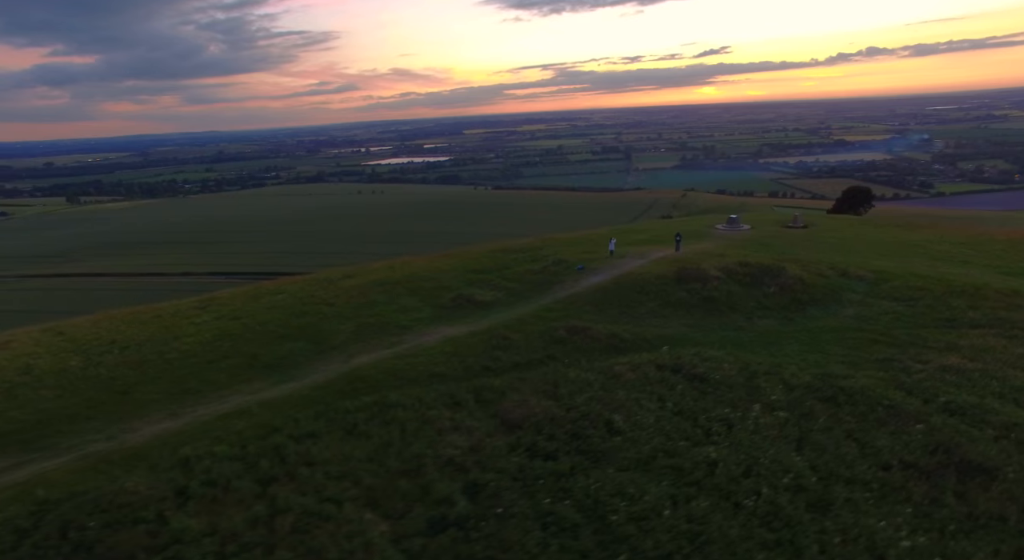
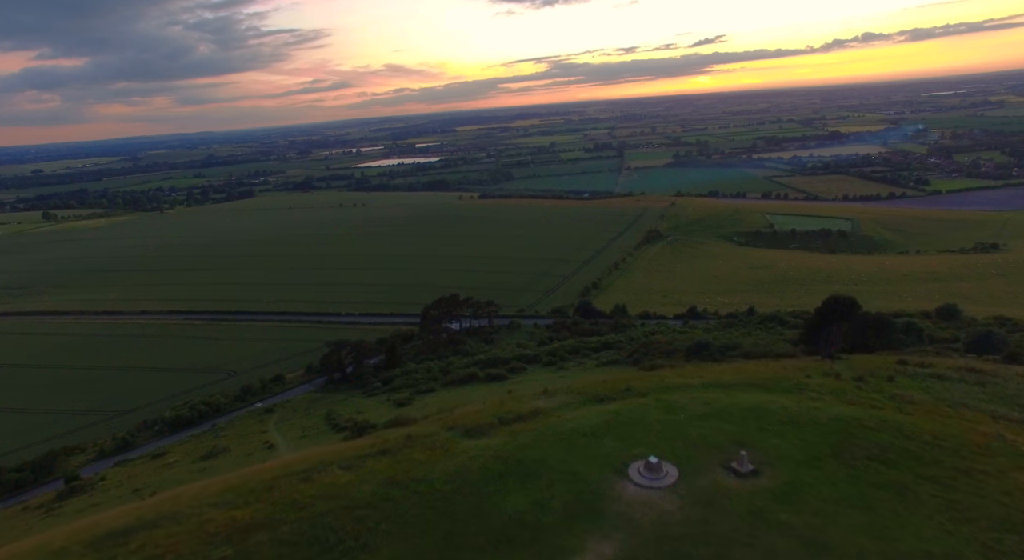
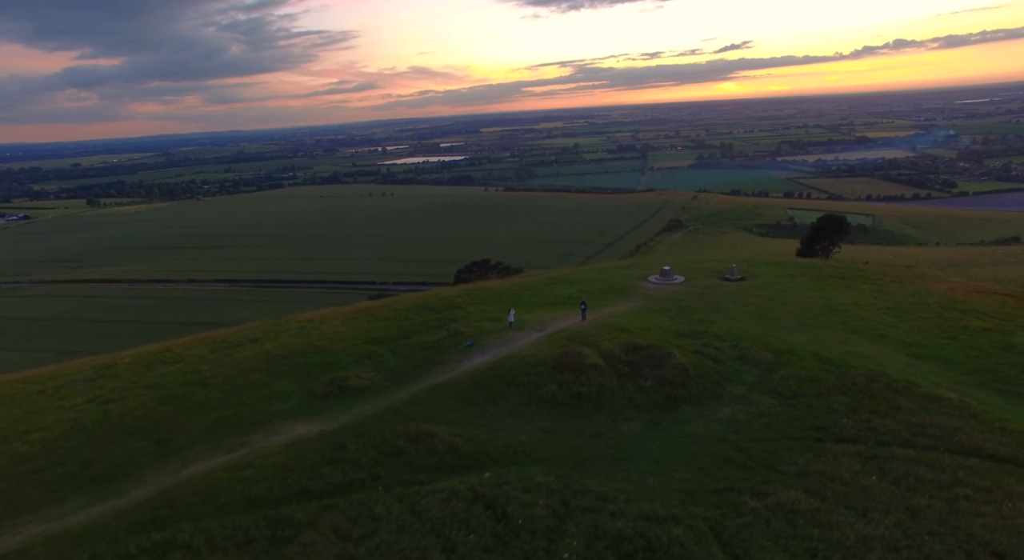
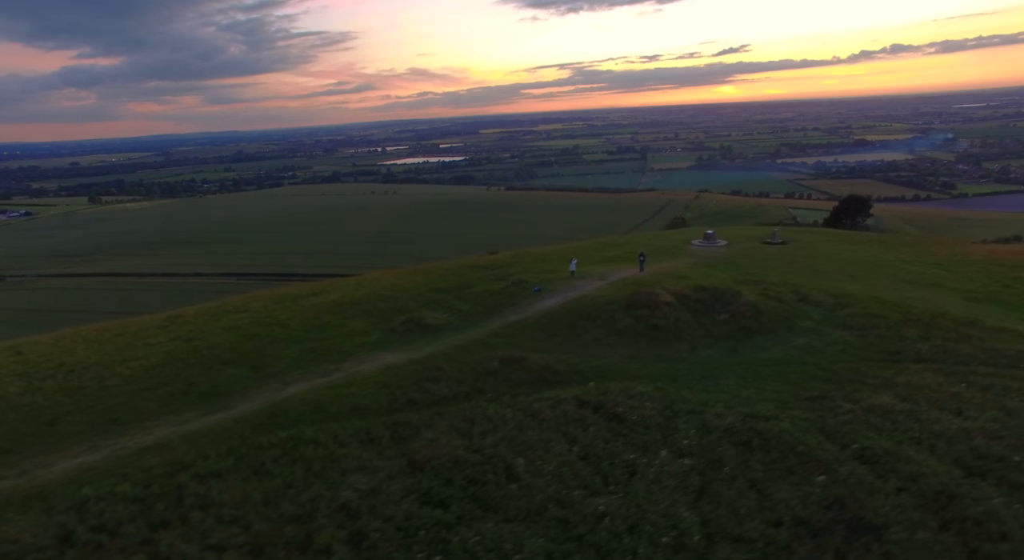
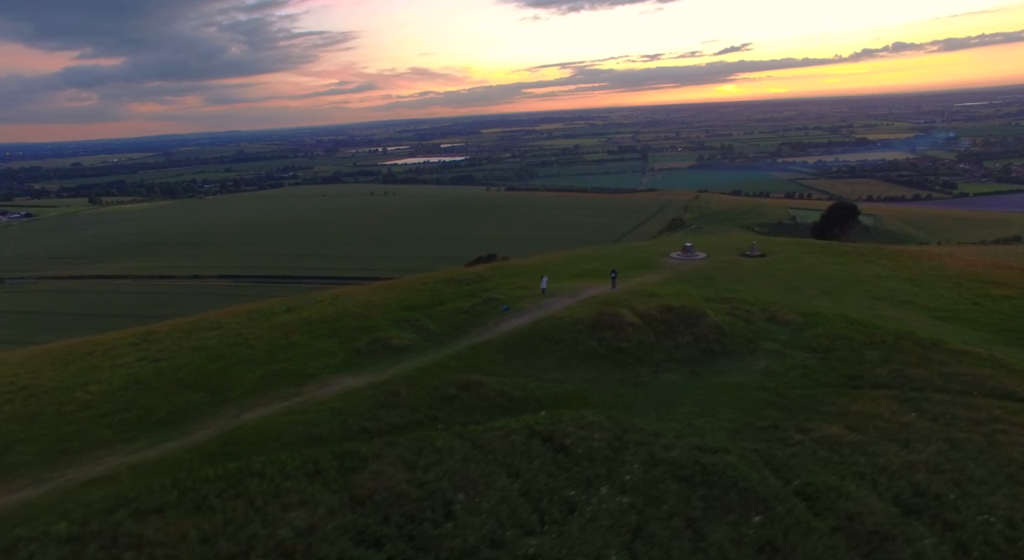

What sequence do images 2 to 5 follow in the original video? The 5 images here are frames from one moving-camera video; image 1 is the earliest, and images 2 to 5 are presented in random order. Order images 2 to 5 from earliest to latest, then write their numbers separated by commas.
4, 5, 3, 2
